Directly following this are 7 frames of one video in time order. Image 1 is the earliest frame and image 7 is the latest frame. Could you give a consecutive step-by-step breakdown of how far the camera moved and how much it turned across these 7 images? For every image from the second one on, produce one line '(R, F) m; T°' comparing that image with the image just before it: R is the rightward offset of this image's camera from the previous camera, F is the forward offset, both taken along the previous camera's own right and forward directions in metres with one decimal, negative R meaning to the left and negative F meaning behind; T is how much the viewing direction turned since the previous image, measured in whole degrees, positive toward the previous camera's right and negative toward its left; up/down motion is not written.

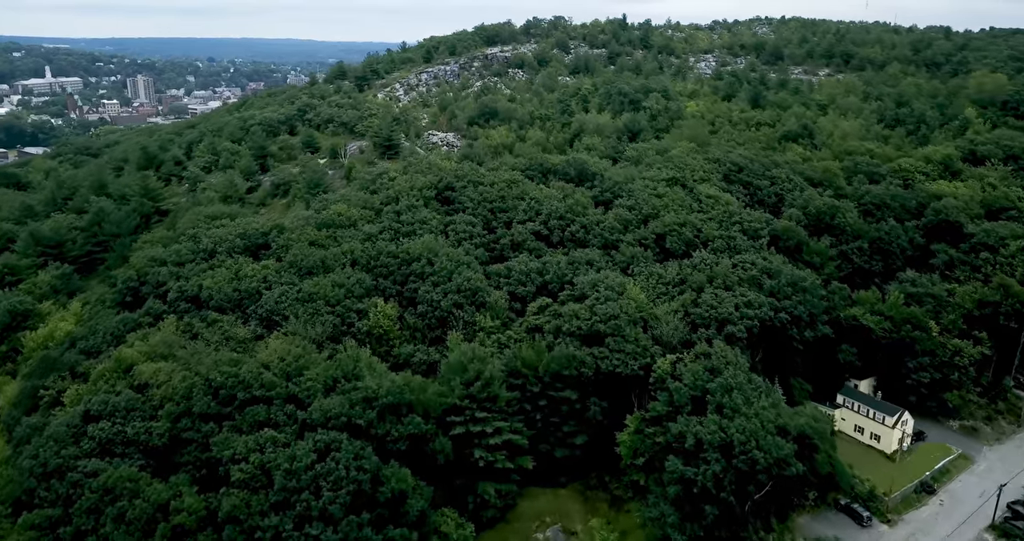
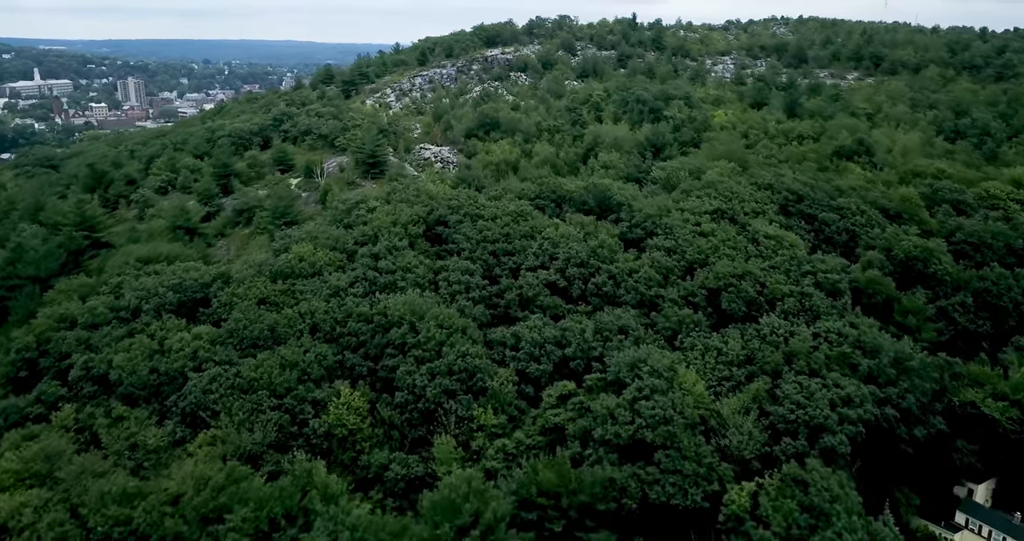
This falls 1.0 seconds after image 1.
(-0.3, +5.8) m; 0°
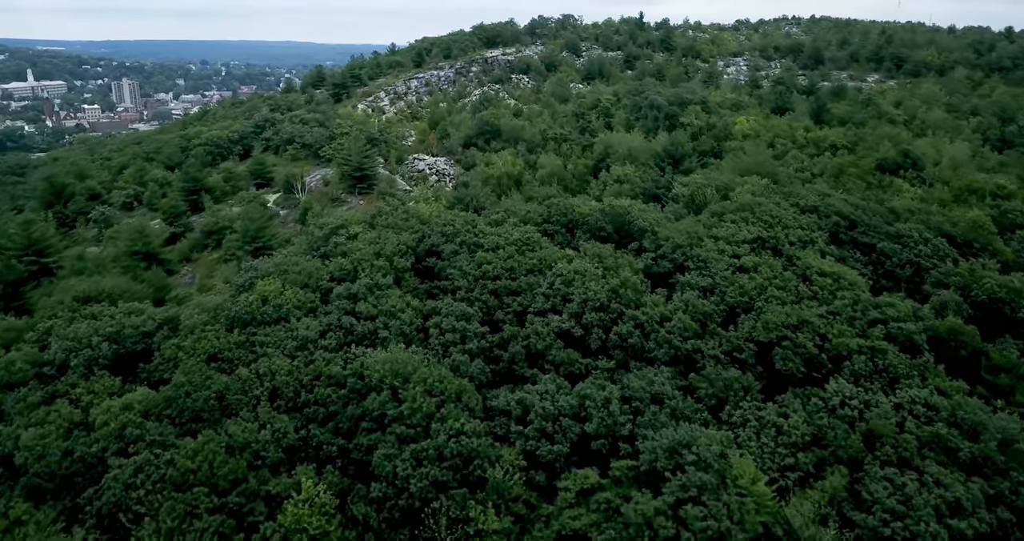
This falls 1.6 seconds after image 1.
(-0.1, +3.6) m; 0°
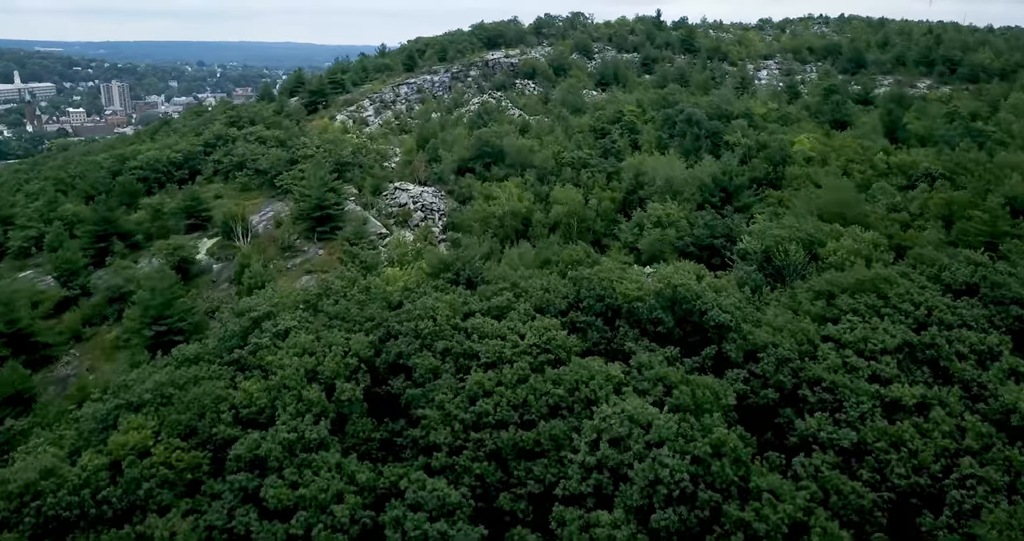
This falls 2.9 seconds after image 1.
(-0.2, +7.3) m; 0°
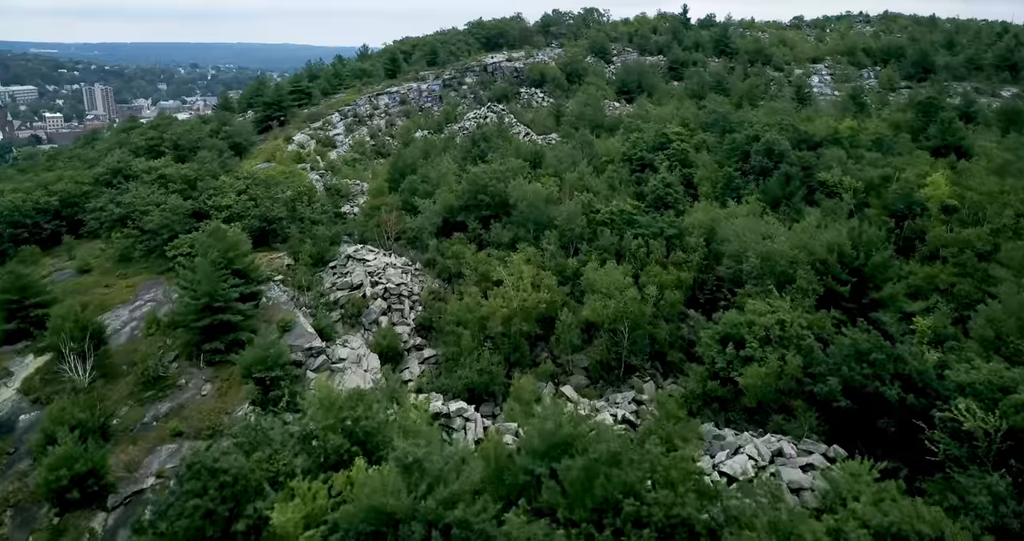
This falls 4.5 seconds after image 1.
(-0.3, +9.4) m; 0°
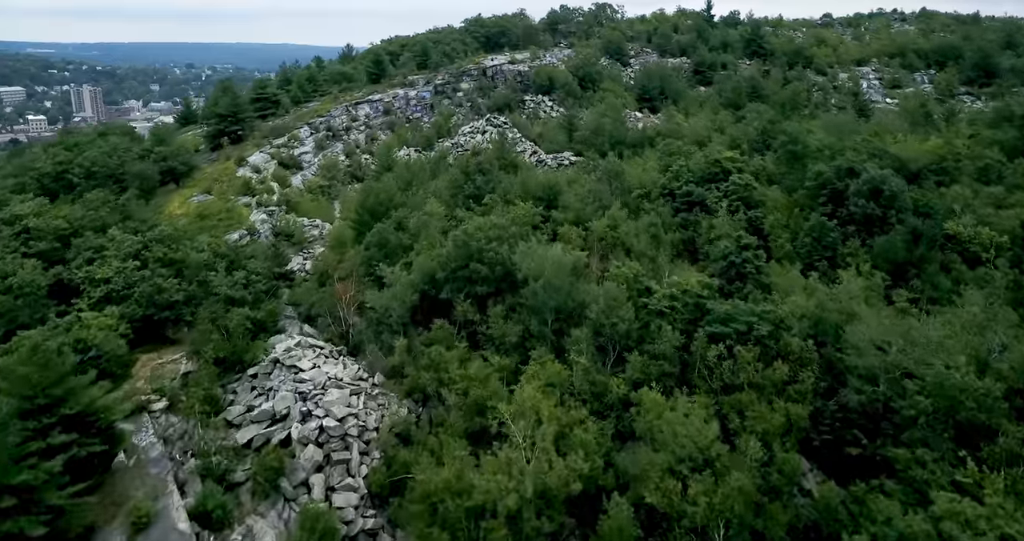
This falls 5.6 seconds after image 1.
(-0.2, +6.4) m; 0°
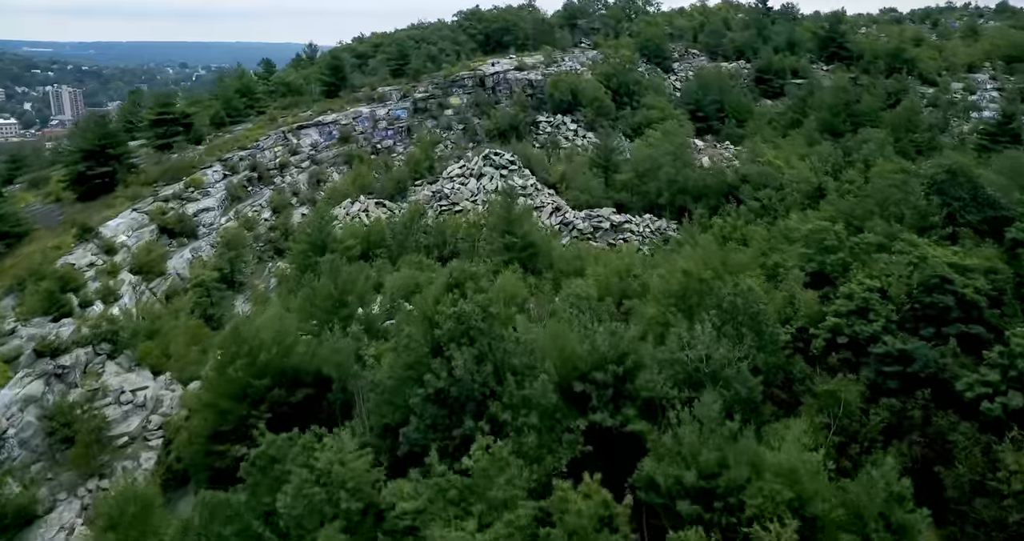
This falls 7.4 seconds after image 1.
(-0.3, +10.7) m; 0°
